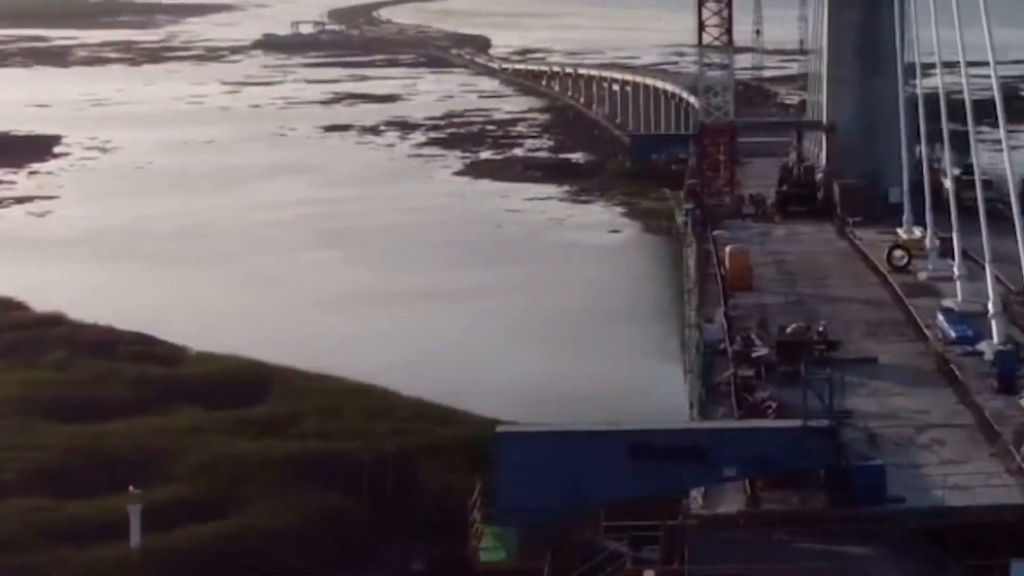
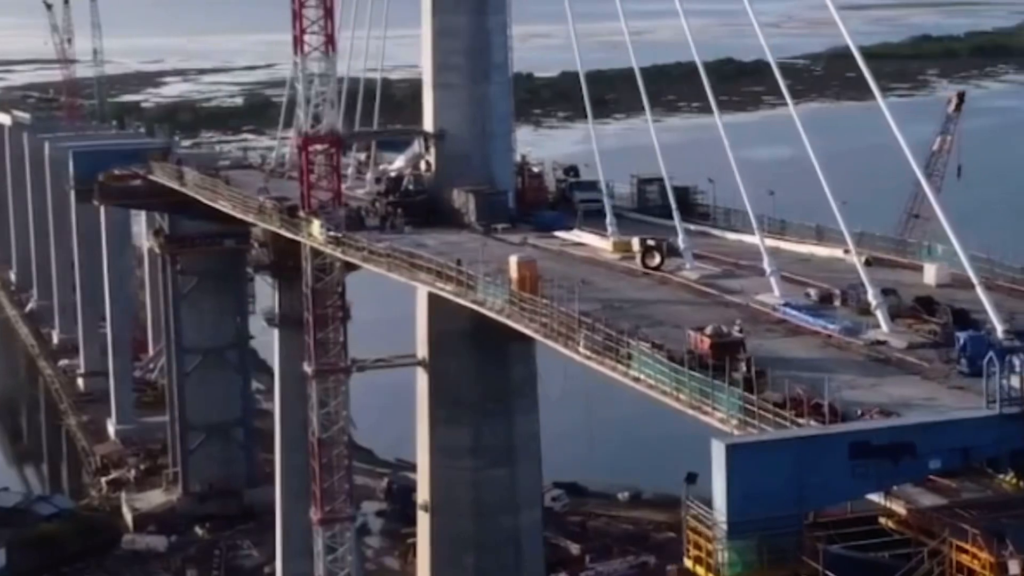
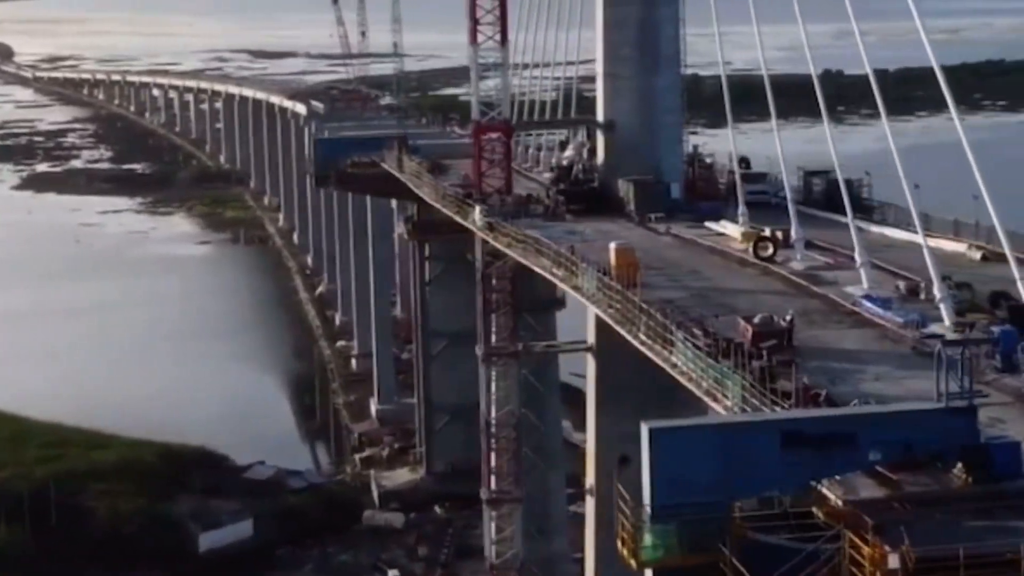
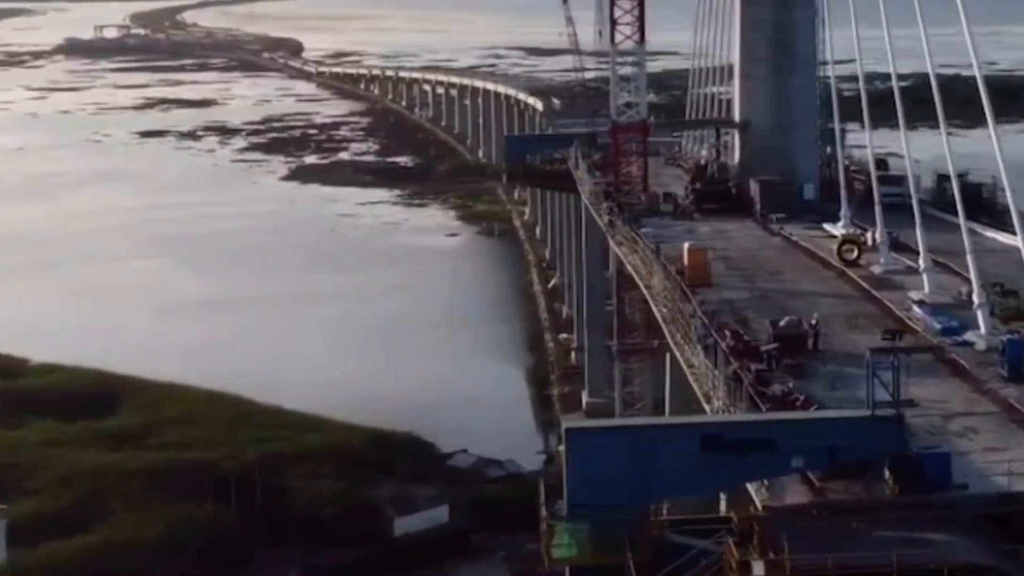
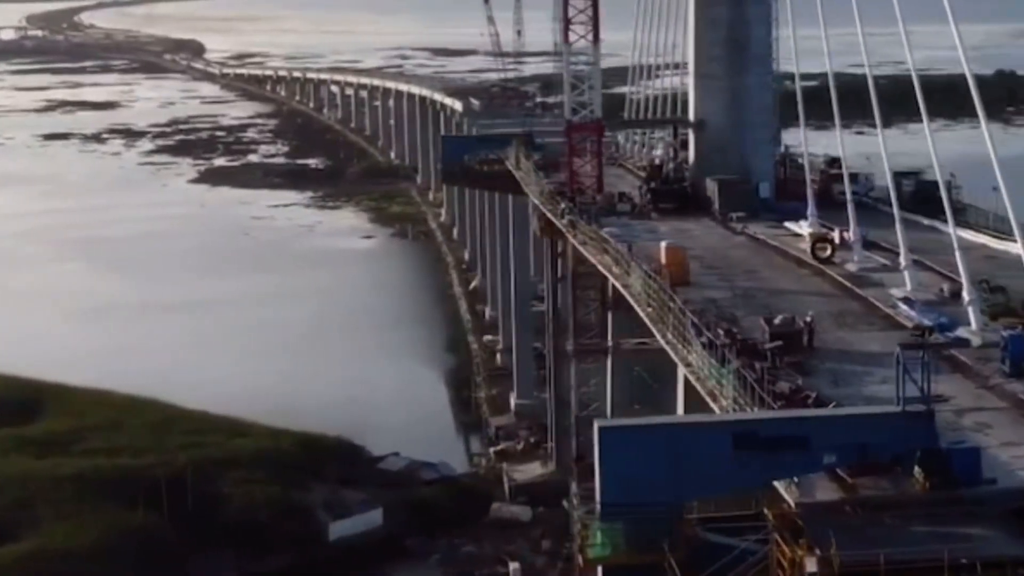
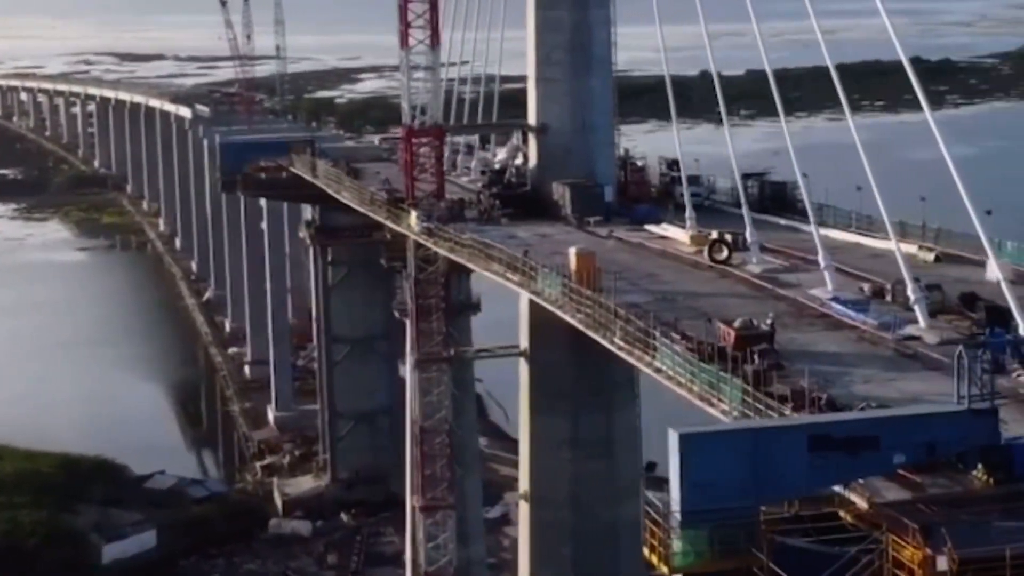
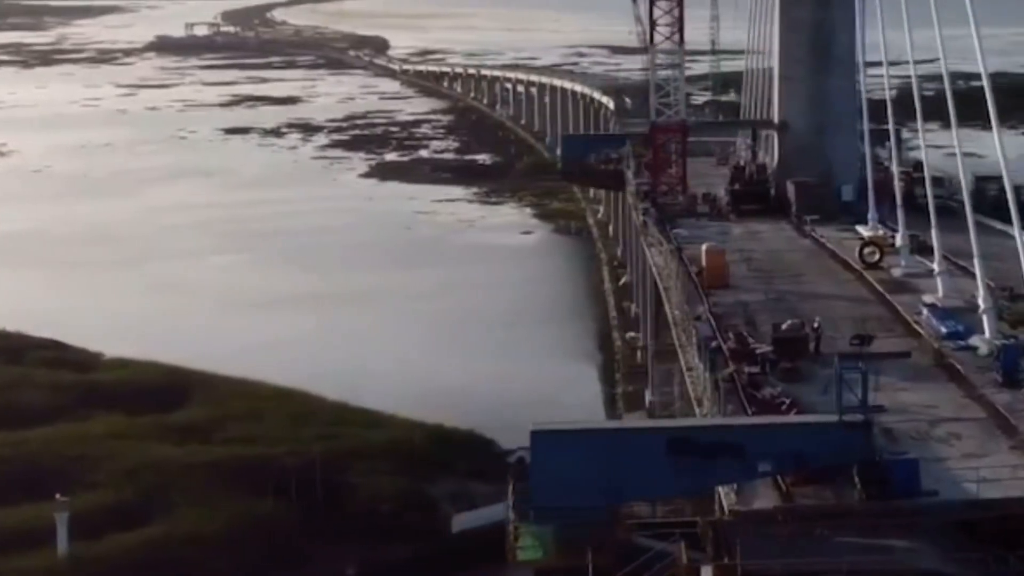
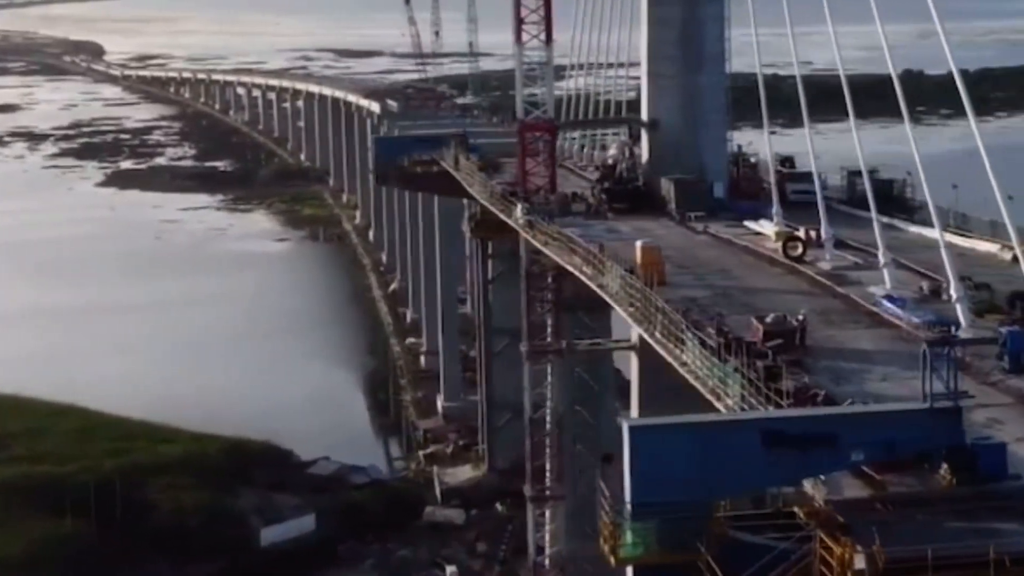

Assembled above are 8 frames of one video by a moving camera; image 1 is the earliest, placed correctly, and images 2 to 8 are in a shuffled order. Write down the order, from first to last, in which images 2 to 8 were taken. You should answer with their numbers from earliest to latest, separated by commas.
7, 4, 5, 8, 3, 6, 2
